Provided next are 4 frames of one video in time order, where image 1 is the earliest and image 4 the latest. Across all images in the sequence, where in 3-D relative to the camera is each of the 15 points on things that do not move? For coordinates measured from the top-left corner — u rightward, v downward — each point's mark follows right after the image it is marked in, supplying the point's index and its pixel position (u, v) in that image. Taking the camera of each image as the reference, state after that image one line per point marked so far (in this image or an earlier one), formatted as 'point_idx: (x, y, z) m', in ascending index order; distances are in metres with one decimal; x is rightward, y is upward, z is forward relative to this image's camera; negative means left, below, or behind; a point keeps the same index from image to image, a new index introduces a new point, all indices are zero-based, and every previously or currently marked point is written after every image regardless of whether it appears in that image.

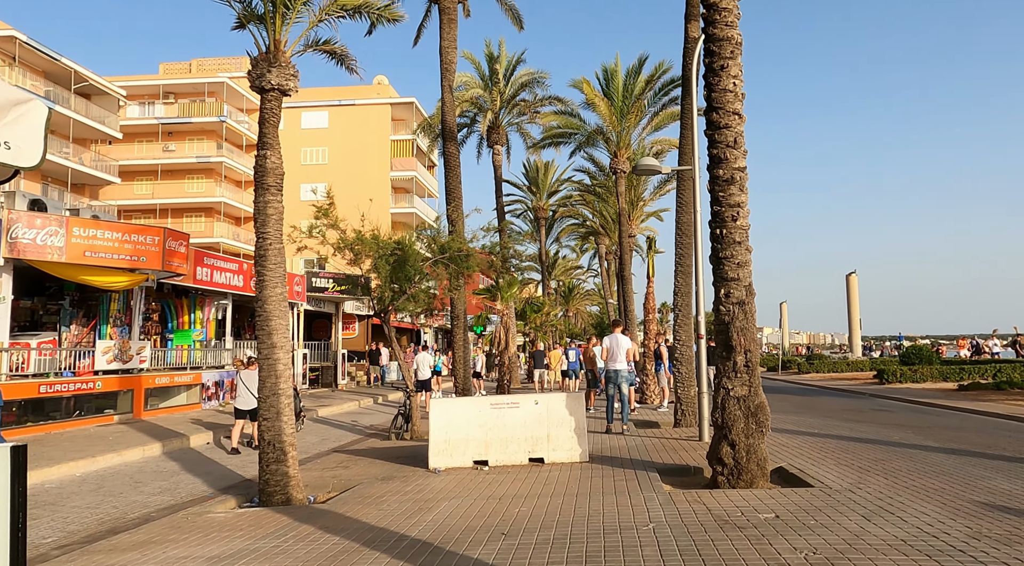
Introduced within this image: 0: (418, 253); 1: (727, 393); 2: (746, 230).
0: (-2.0, +0.7, +14.9) m
1: (+2.4, -1.2, +8.0) m
2: (+2.6, +0.6, +8.0) m
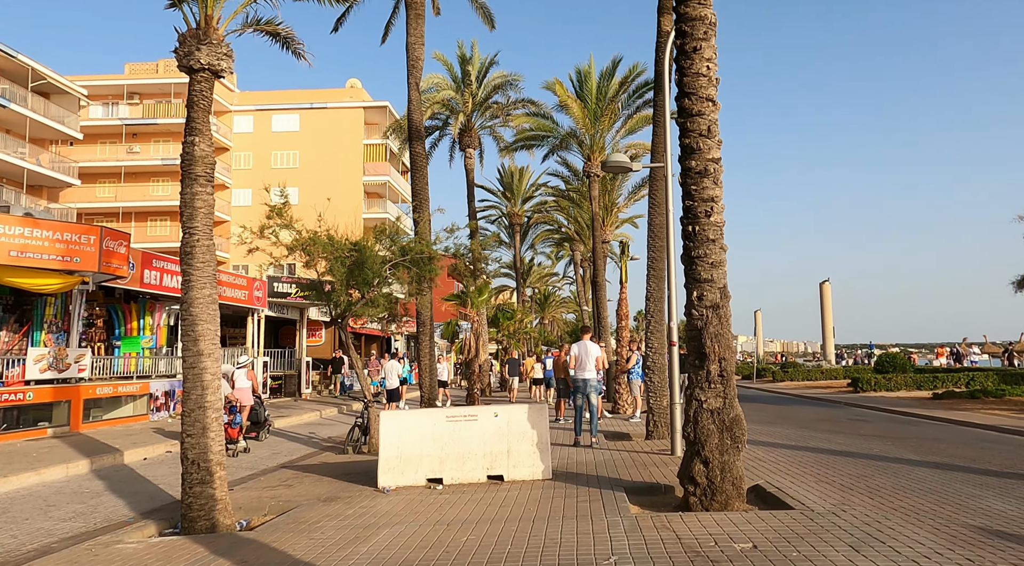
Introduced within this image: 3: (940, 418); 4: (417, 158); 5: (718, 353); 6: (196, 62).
0: (-2.7, +0.6, +14.1) m
1: (+1.9, -1.3, +7.3) m
2: (+2.1, +0.6, +7.3) m
3: (+11.4, -3.7, +19.1) m
4: (-2.6, +3.5, +19.8) m
5: (+2.1, -0.7, +7.2) m
6: (-3.4, +2.4, +7.7) m
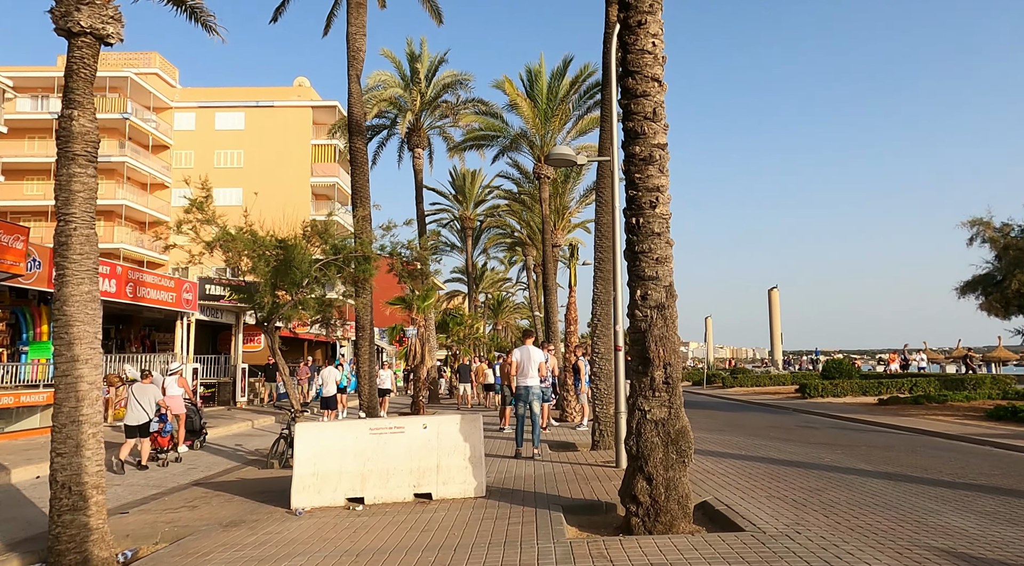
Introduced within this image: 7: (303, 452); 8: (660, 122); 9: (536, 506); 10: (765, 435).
0: (-3.8, +0.6, +13.2) m
1: (+1.2, -1.2, +6.6) m
2: (+1.4, +0.6, +6.7) m
3: (+10.0, -3.8, +19.0) m
4: (-4.1, +3.4, +18.9) m
5: (+1.4, -0.7, +6.6) m
6: (-4.1, +2.4, +6.7) m
7: (-2.4, -2.0, +8.2) m
8: (+1.4, +1.5, +6.7) m
9: (+0.3, -2.4, +7.6) m
10: (+5.4, -3.3, +15.3) m
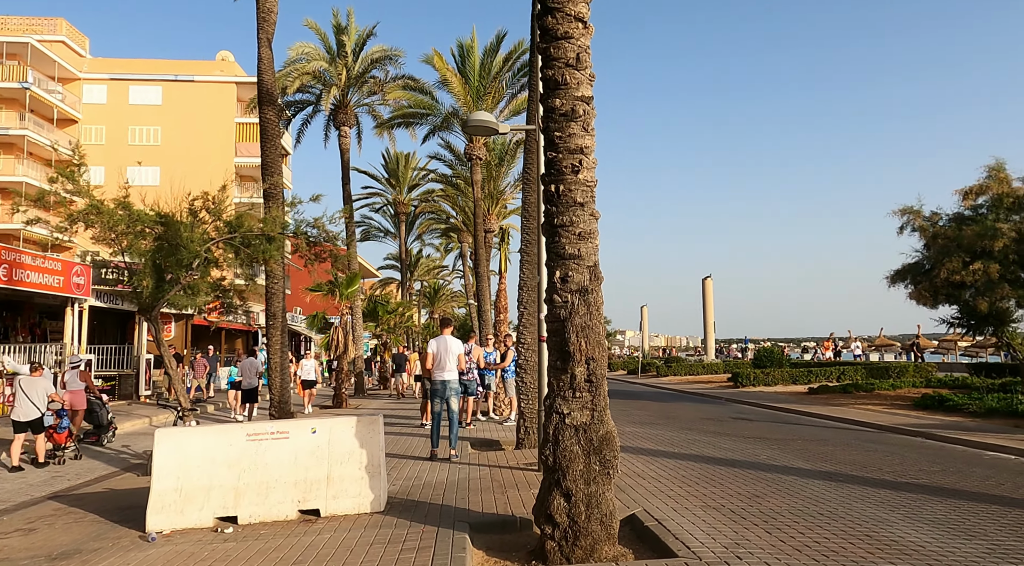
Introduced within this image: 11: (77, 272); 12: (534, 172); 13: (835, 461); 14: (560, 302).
0: (-5.2, +0.9, +11.7) m
1: (+0.4, -1.1, +5.6) m
2: (+0.6, +0.8, +5.6) m
3: (+8.0, -3.5, +18.7) m
4: (-5.9, +3.8, +17.3) m
5: (+0.6, -0.5, +5.5) m
6: (-4.9, +2.6, +5.2) m
7: (-3.4, -1.7, +6.9) m
8: (+0.6, +1.7, +5.6) m
9: (-0.7, -2.2, +6.5) m
10: (+3.8, -3.0, +14.6) m
11: (-12.2, +0.3, +20.0) m
12: (+0.4, +1.9, +12.2) m
13: (+4.7, -2.6, +10.4) m
14: (+0.4, -0.1, +5.6) m
